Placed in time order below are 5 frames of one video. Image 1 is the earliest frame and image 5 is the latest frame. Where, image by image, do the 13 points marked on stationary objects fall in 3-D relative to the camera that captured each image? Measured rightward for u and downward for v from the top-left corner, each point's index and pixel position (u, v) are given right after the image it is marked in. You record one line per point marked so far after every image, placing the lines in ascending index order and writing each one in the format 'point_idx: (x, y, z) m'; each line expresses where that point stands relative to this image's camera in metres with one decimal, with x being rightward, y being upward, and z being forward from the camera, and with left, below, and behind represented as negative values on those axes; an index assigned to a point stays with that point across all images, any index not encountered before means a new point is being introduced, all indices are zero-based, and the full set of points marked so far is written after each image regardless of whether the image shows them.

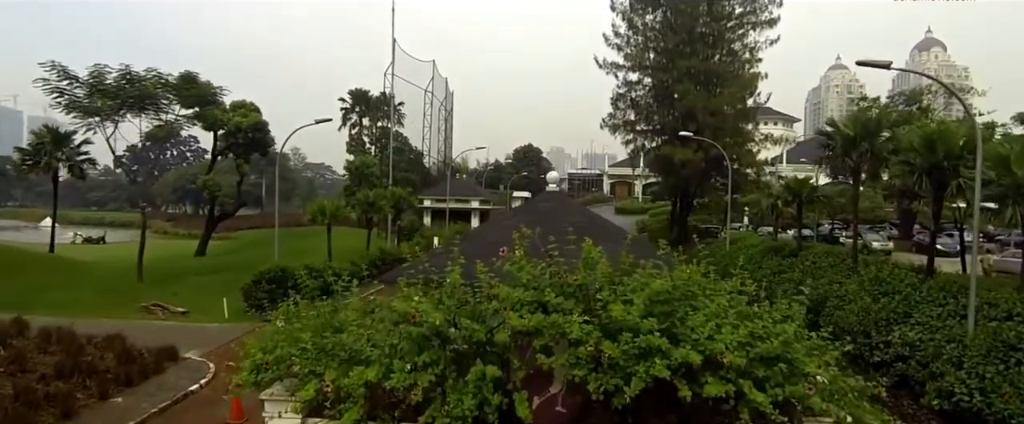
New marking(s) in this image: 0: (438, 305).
0: (-0.6, -0.8, +5.7) m
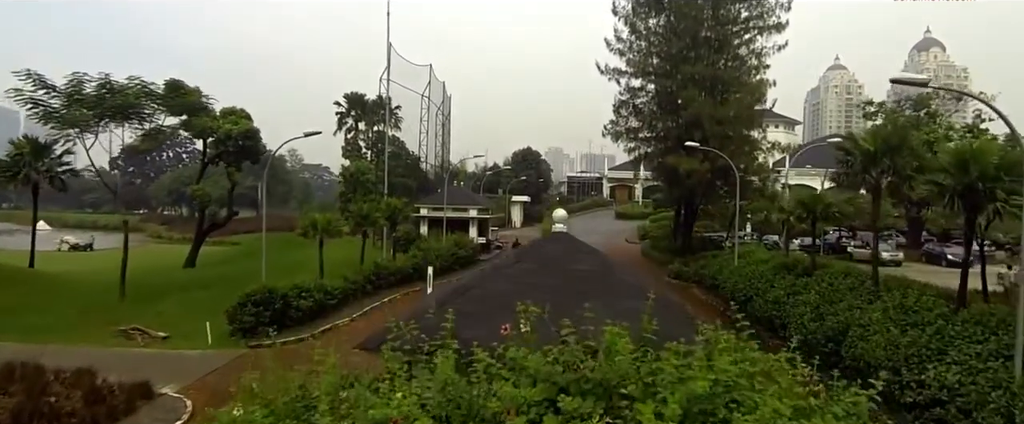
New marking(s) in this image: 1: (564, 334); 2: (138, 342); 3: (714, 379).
0: (-0.6, -1.3, +4.7) m
1: (+0.4, -0.9, +5.1) m
2: (-10.2, -3.5, +18.4) m
3: (+1.4, -1.1, +4.6) m
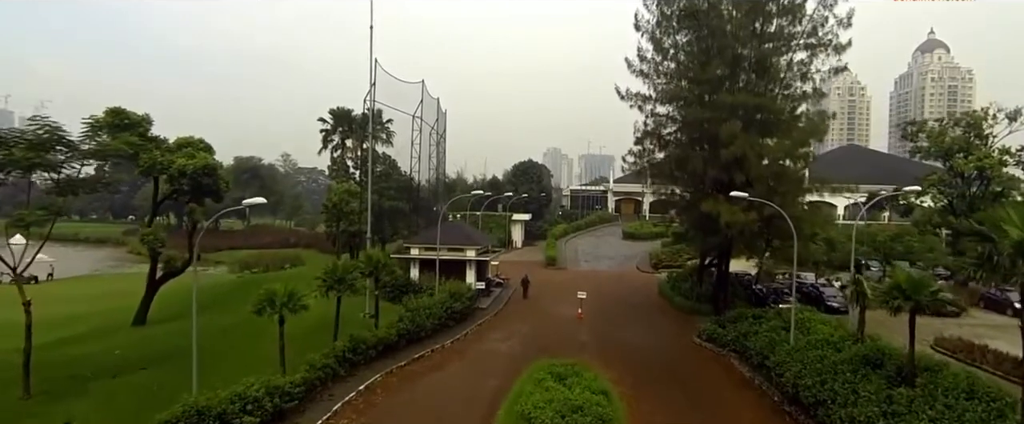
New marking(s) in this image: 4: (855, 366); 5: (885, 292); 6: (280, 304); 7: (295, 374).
0: (-0.4, -3.4, -0.3) m
1: (+0.6, -3.0, +0.2) m
2: (-10.0, -5.6, +13.5) m
3: (+1.6, -3.2, -0.3) m
4: (+9.2, -4.1, +18.1) m
5: (+9.1, -1.9, +16.5) m
6: (-6.8, -2.7, +19.8) m
7: (-6.3, -4.6, +19.6) m
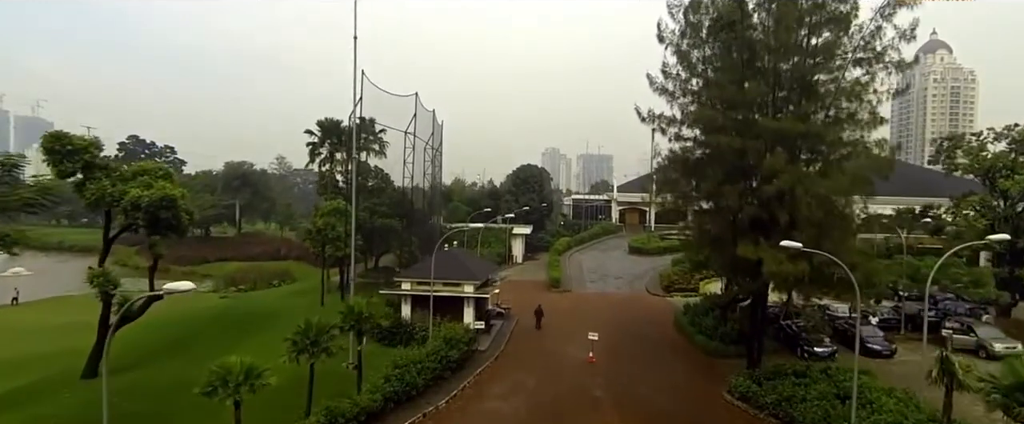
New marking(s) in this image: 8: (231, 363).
0: (-0.1, -4.8, -3.9) m
1: (+0.9, -4.4, -3.4) m
2: (-9.8, -7.0, +9.8) m
3: (+1.8, -4.7, -3.9) m
4: (+9.3, -5.5, +14.5) m
5: (+9.3, -3.4, +12.9) m
6: (-6.6, -4.1, +16.2) m
7: (-6.1, -6.0, +15.9) m
8: (-6.9, -3.7, +16.6) m
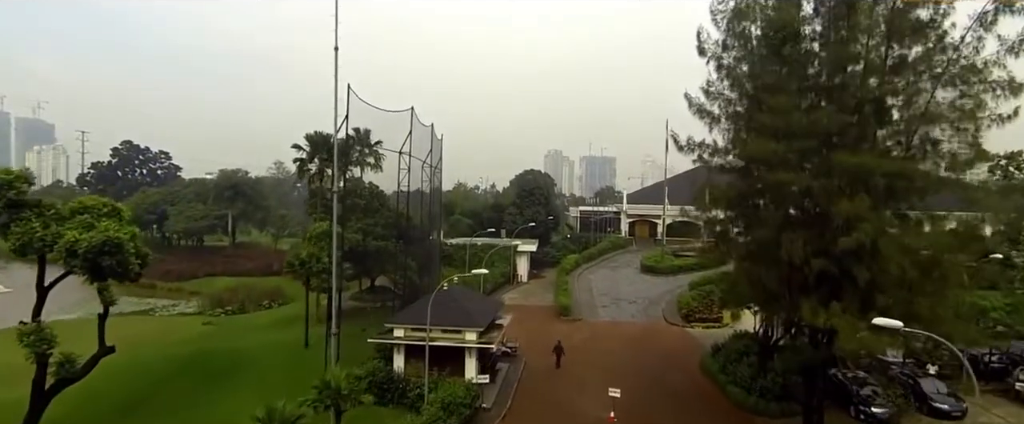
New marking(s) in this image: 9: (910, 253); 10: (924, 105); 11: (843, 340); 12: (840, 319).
0: (+0.1, -6.2, -8.0) m
1: (+1.1, -5.8, -7.5) m
2: (-9.5, -8.4, +5.8) m
3: (+2.1, -6.0, -8.0) m
4: (+9.6, -6.9, +10.4) m
5: (+9.6, -4.7, +8.8) m
6: (-6.3, -5.5, +12.1) m
7: (-5.8, -7.4, +11.9) m
8: (-6.6, -5.1, +12.6) m
9: (+10.0, -0.9, +17.1) m
10: (+11.2, +2.9, +18.6) m
11: (+8.0, -3.1, +16.6) m
12: (+8.1, -2.6, +16.9) m
